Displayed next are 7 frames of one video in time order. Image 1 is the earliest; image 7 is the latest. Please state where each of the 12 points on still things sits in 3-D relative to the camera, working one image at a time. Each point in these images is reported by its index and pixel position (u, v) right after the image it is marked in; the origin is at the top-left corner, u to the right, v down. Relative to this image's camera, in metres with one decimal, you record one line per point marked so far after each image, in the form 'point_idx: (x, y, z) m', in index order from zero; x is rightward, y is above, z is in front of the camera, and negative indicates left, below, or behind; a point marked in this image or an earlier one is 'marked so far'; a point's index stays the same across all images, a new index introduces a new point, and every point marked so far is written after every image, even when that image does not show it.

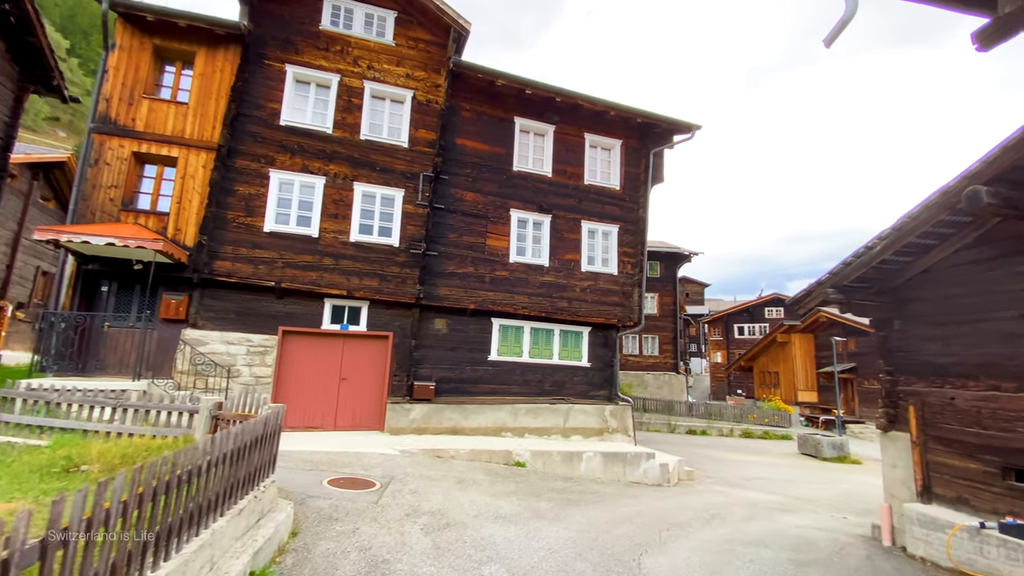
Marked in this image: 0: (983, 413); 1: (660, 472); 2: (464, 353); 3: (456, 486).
0: (+7.2, -1.9, +7.1) m
1: (+3.8, -4.7, +11.9) m
2: (-1.4, -1.9, +13.2) m
3: (-1.1, -3.9, +9.1) m
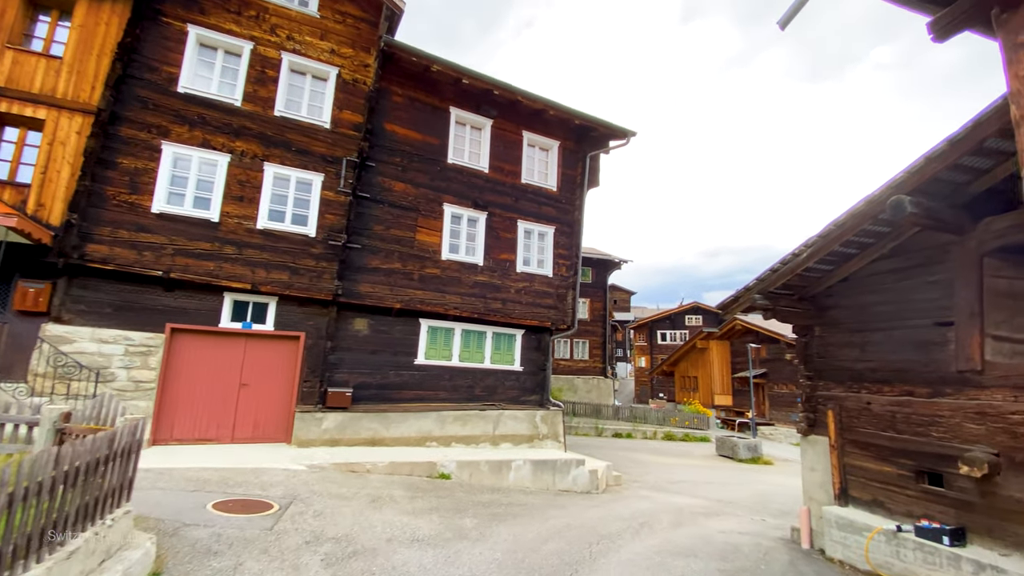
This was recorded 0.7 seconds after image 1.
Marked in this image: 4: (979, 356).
0: (+6.1, -2.0, +7.3) m
1: (+1.9, -4.7, +11.6) m
2: (-3.3, -1.8, +12.1) m
3: (-2.5, -3.8, +8.1) m
4: (+6.4, -0.9, +6.3) m
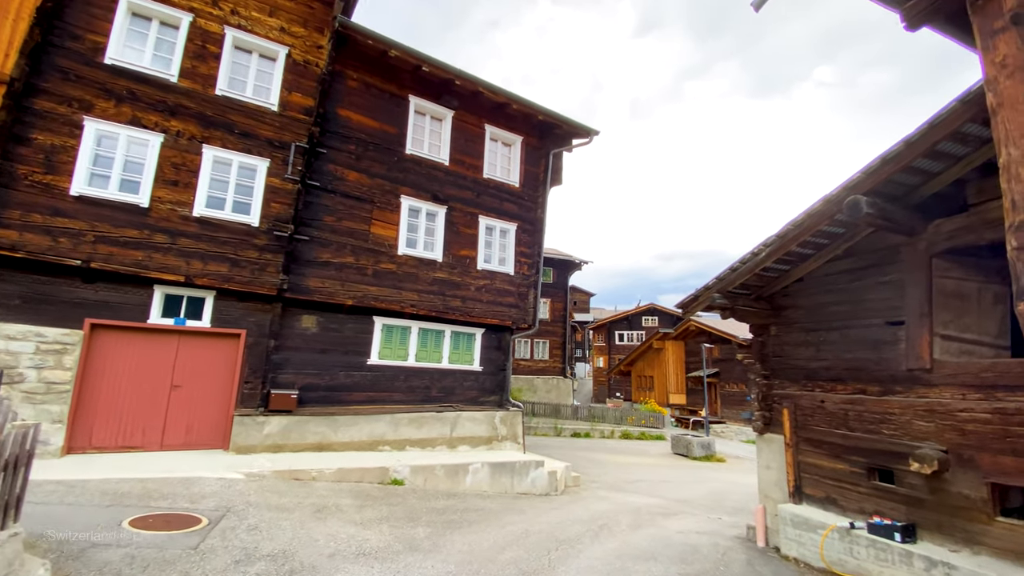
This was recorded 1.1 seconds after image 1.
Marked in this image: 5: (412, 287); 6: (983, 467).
0: (+5.4, -2.0, +7.4) m
1: (+0.9, -4.7, +11.3) m
2: (-4.3, -1.7, +11.4) m
3: (-3.2, -3.7, +7.5) m
4: (+5.8, -0.9, +6.5) m
5: (-2.6, 0.0, +12.0) m
6: (+5.9, -2.2, +5.8) m
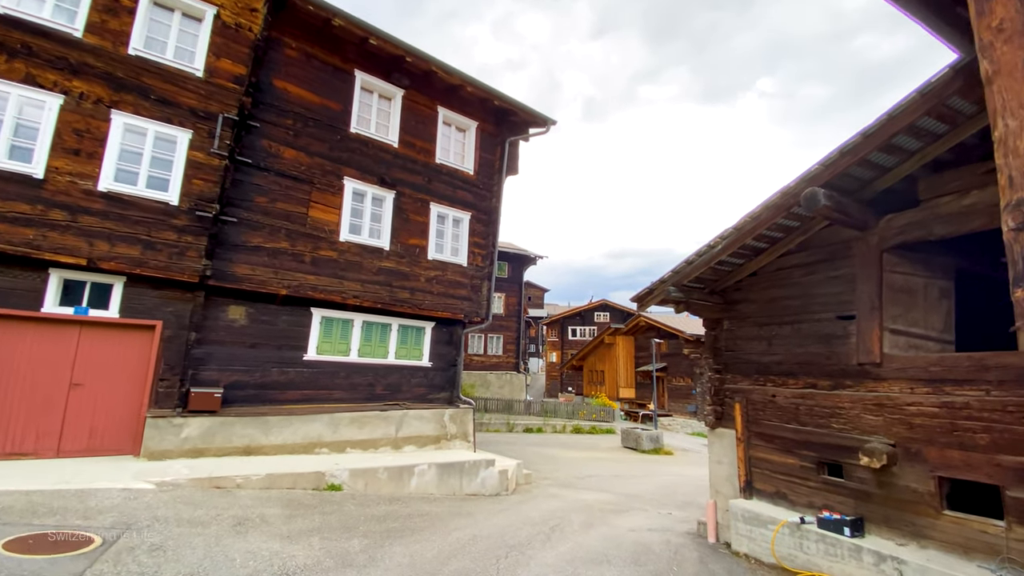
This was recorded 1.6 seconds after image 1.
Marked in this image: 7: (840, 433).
0: (+4.6, -1.9, +7.4) m
1: (-0.3, -4.5, +10.9) m
2: (-5.4, -1.4, +10.4) m
3: (-4.0, -3.5, +6.6) m
4: (+5.1, -0.8, +6.5) m
5: (-3.8, +0.3, +11.1) m
6: (+5.2, -2.2, +5.8) m
7: (+4.8, -2.1, +6.8) m
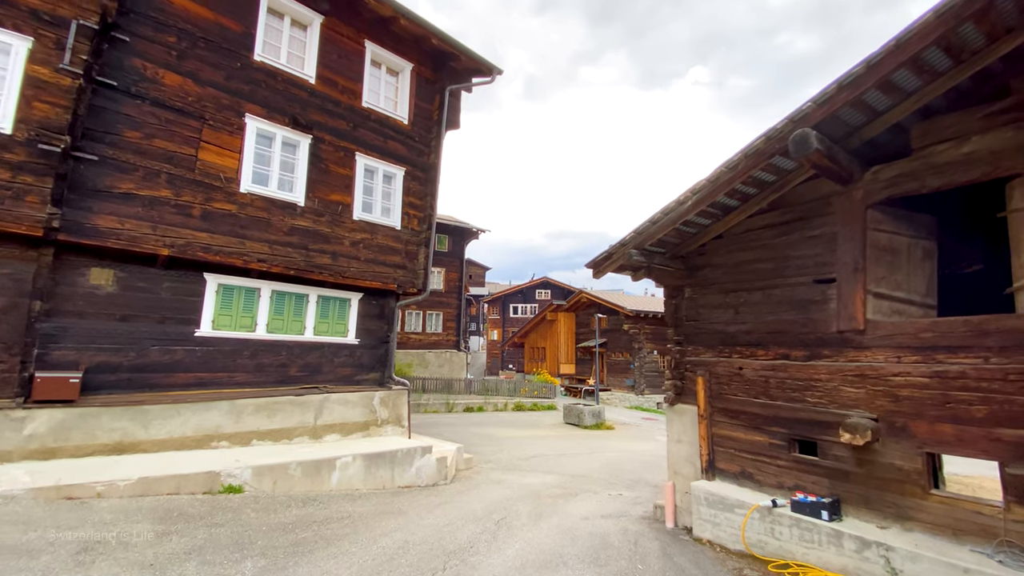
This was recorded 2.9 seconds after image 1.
0: (+3.8, -1.4, +6.7) m
1: (-1.6, -3.7, +9.6) m
2: (-6.6, -0.7, +8.4) m
3: (-4.7, -2.9, +4.9) m
4: (+4.4, -0.3, +5.8) m
5: (-5.0, +1.1, +9.3) m
6: (+4.6, -1.7, +5.3) m
7: (+4.1, -1.6, +6.2) m
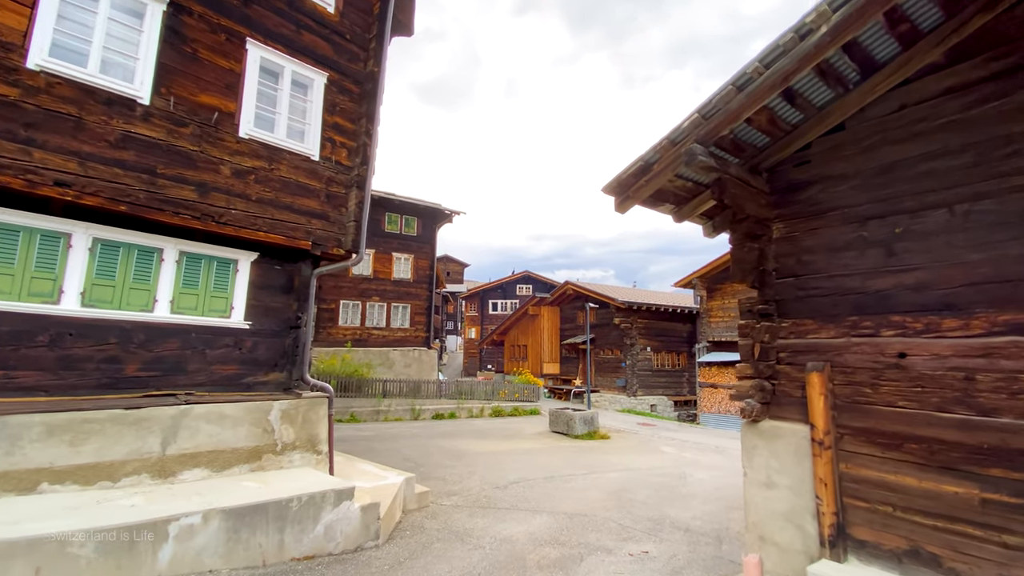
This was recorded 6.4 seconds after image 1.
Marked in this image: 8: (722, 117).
0: (+3.5, -0.7, +3.5) m
1: (-2.0, -3.1, +6.1) m
2: (-6.9, 0.0, +4.7) m
3: (-4.9, -2.2, +1.3) m
4: (+4.2, +0.4, +2.6) m
5: (-5.4, +1.7, +5.6) m
6: (+4.4, -1.0, +2.0) m
7: (+3.8, -0.9, +2.9) m
8: (+1.9, +1.5, +4.2) m
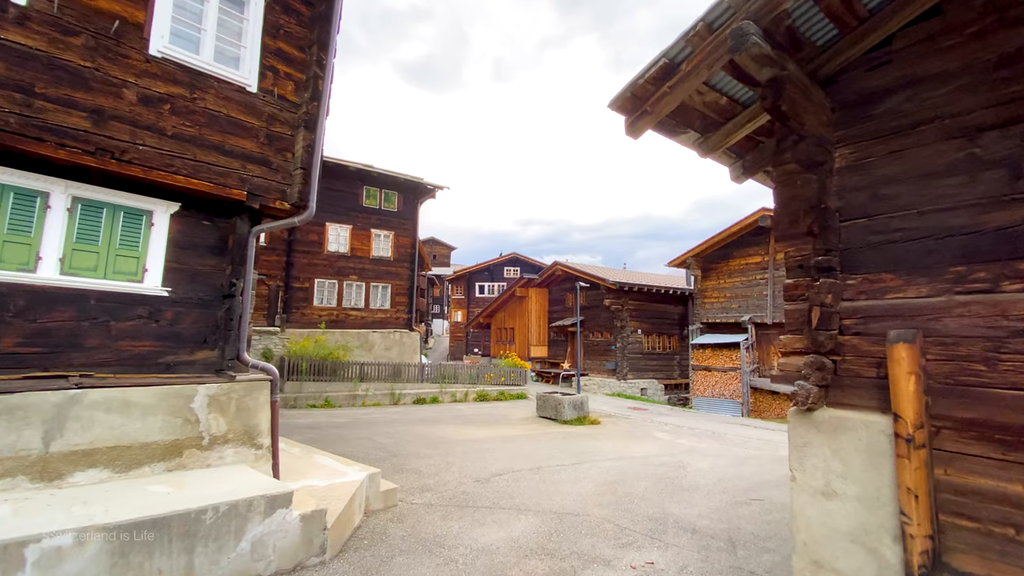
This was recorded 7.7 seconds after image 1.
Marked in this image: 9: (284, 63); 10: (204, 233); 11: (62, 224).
0: (+3.3, -0.3, +2.4) m
1: (-2.2, -2.6, +4.9) m
2: (-7.1, +0.5, +3.3) m
3: (-5.0, -1.9, 0.0) m
4: (+4.0, +0.7, +1.5) m
5: (-5.6, +2.2, +4.2) m
6: (+4.3, -0.7, +1.0) m
7: (+3.7, -0.6, +1.8) m
8: (+1.7, +1.9, +3.0) m
9: (-3.2, +3.2, +6.8) m
10: (-4.1, +0.8, +6.2) m
11: (-5.0, +0.8, +5.2) m
